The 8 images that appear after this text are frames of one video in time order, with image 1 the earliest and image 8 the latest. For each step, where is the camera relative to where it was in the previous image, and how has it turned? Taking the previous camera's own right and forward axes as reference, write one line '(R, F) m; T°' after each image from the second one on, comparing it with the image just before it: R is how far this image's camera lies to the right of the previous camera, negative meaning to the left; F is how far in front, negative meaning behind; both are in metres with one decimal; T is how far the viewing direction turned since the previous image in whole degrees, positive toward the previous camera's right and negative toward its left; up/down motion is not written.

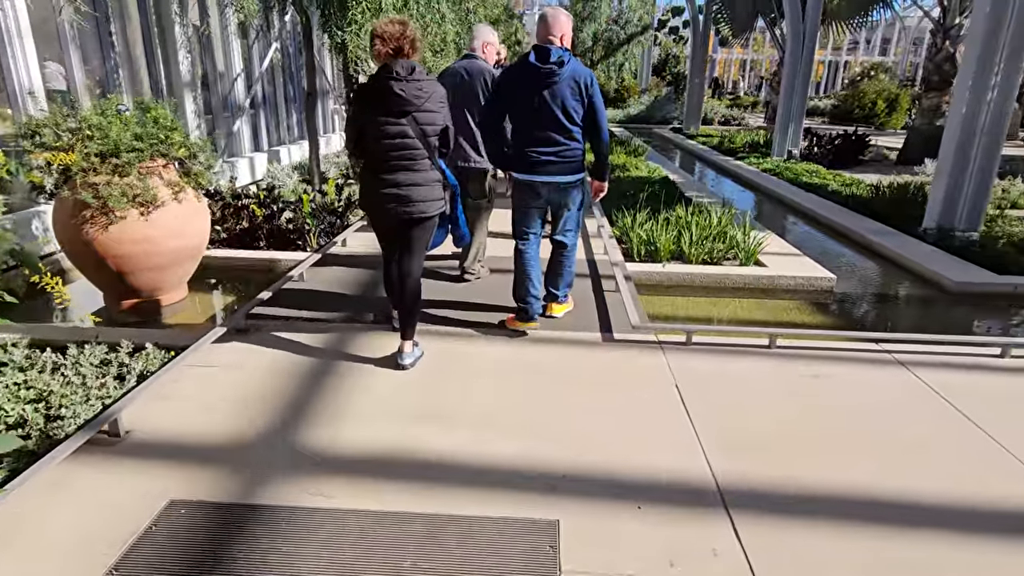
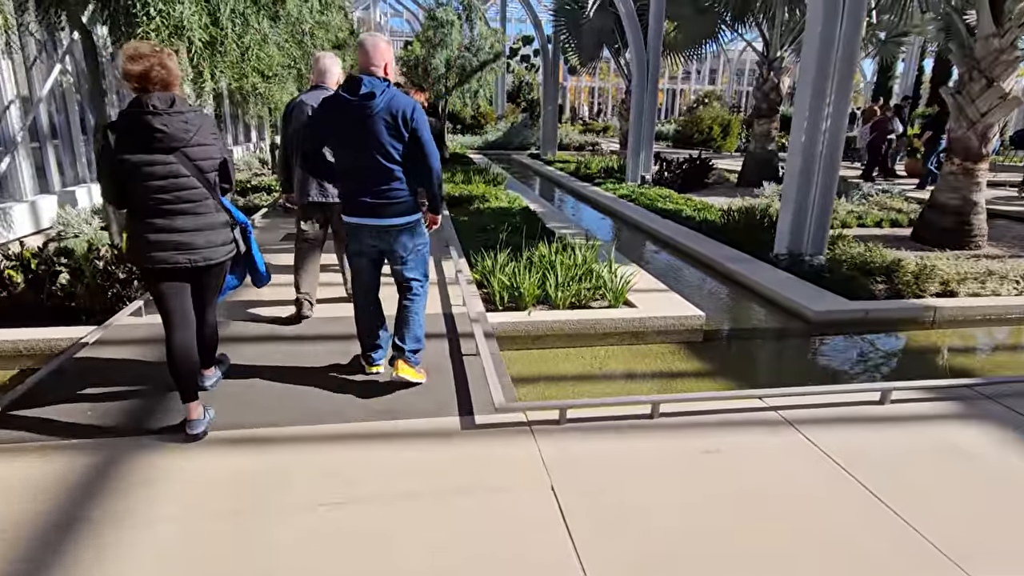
(+0.2, +0.6) m; +12°
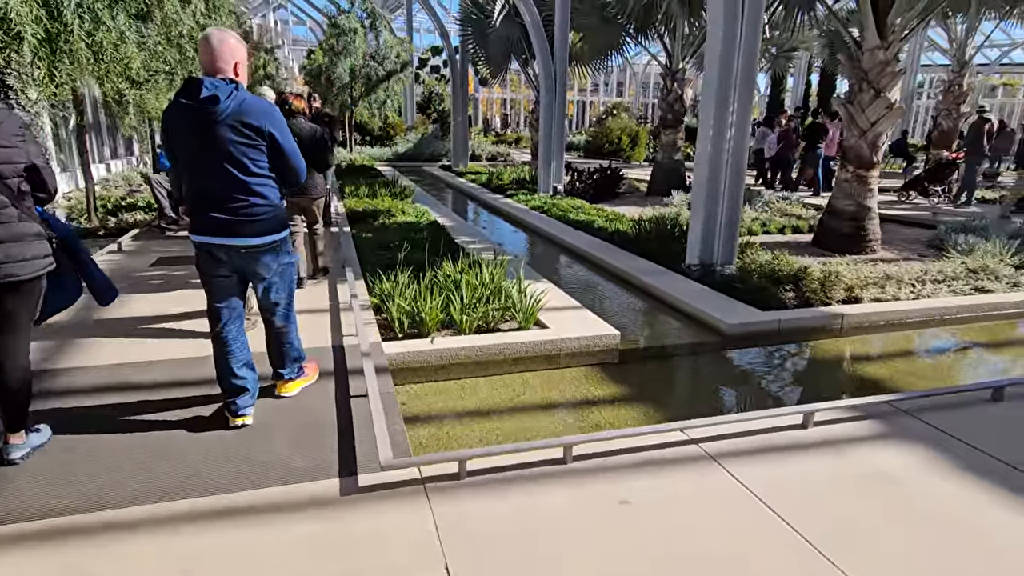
(+0.1, +0.4) m; +7°
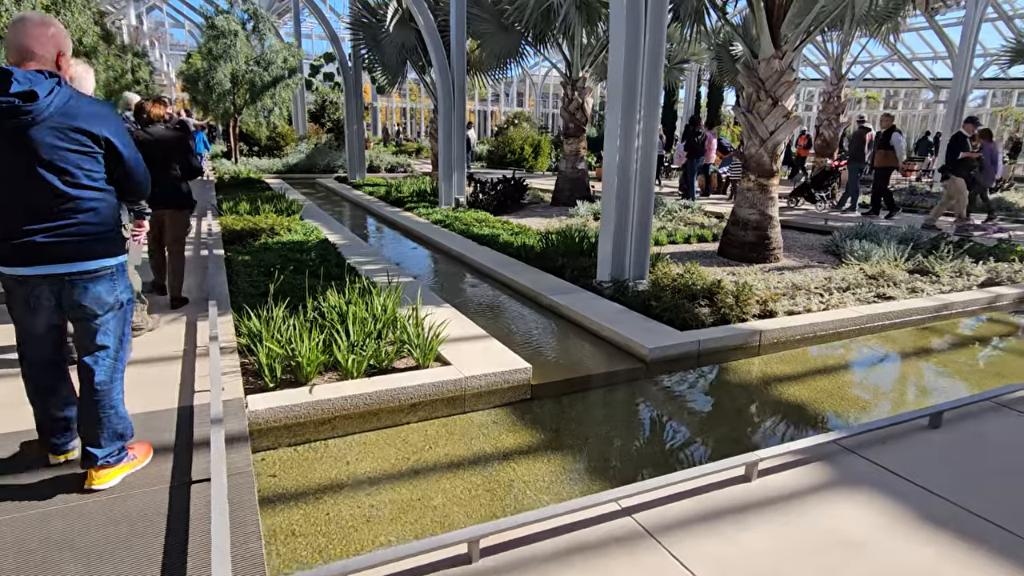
(+0.1, +0.6) m; +8°
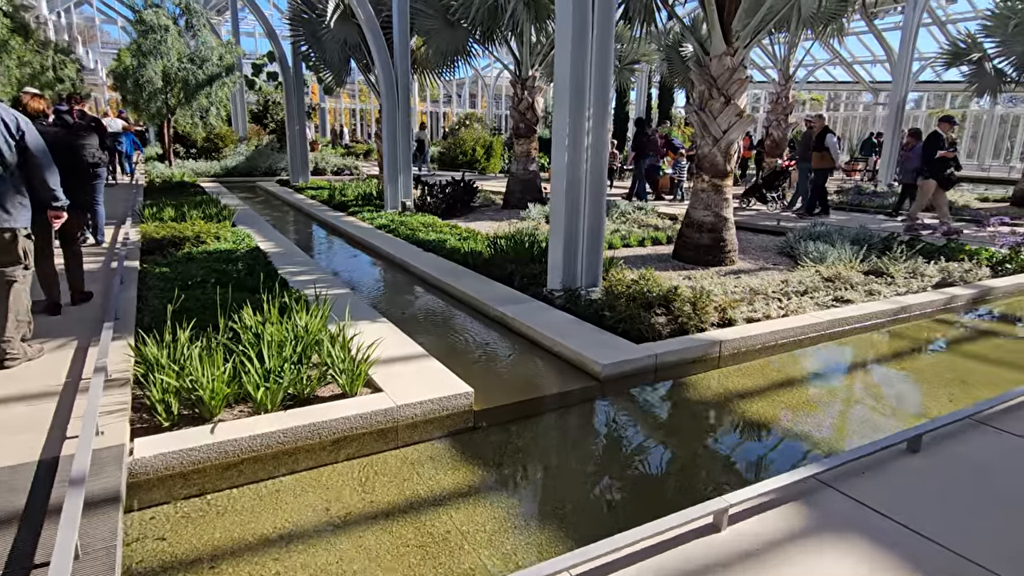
(+0.1, +0.4) m; +4°
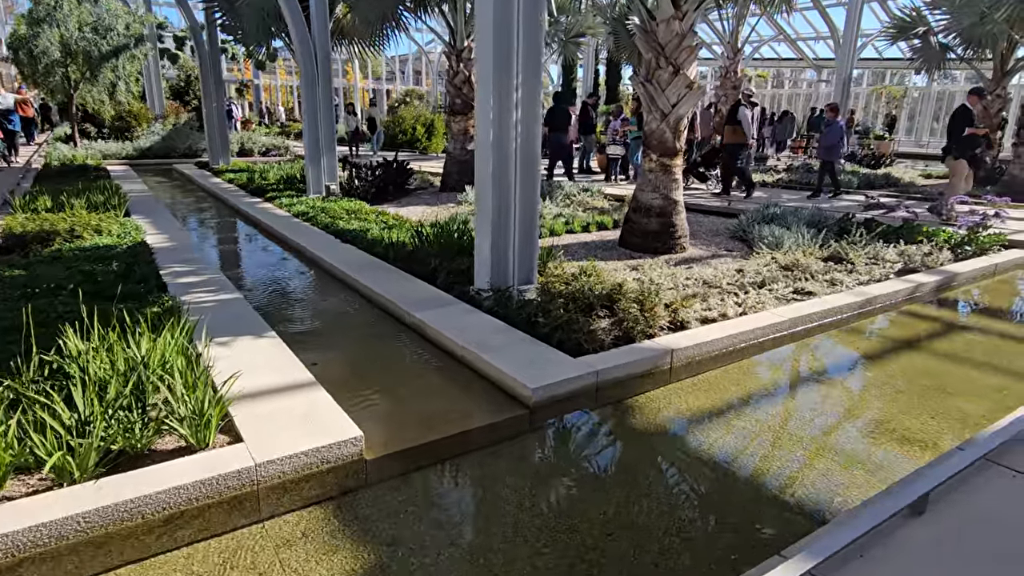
(+0.2, +0.7) m; +4°
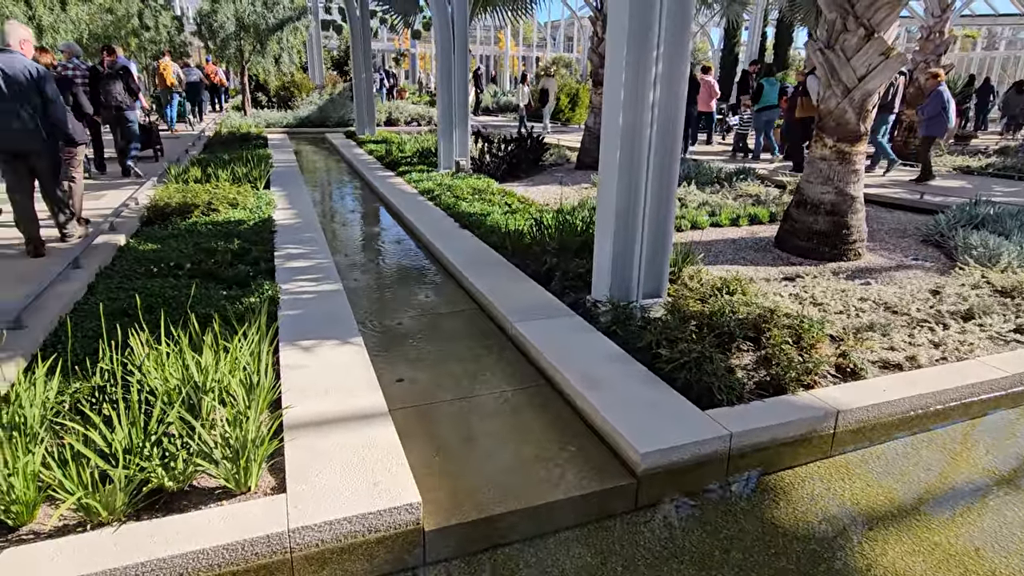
(+0.1, +0.7) m; -13°
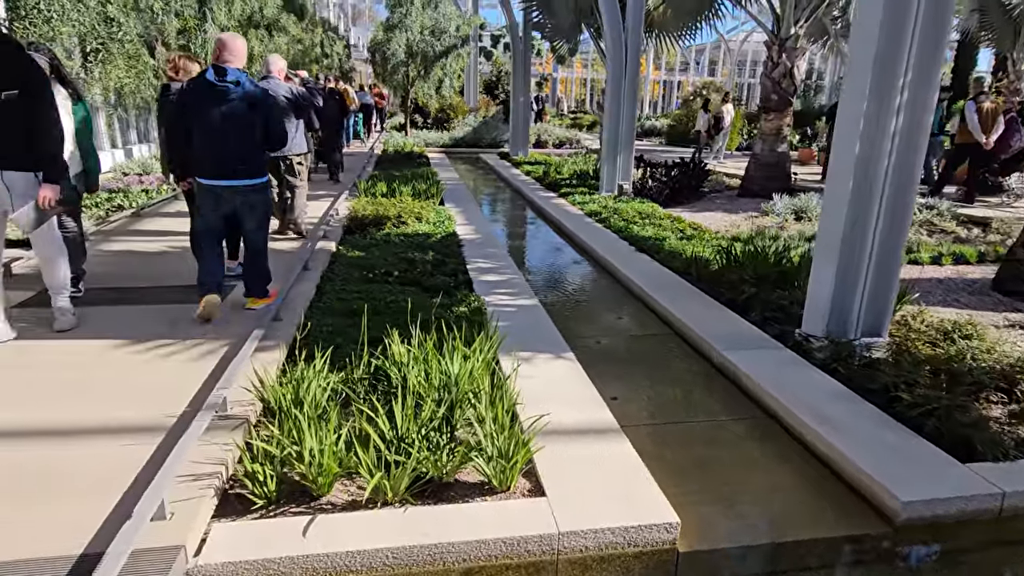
(-0.5, -0.1) m; -11°
